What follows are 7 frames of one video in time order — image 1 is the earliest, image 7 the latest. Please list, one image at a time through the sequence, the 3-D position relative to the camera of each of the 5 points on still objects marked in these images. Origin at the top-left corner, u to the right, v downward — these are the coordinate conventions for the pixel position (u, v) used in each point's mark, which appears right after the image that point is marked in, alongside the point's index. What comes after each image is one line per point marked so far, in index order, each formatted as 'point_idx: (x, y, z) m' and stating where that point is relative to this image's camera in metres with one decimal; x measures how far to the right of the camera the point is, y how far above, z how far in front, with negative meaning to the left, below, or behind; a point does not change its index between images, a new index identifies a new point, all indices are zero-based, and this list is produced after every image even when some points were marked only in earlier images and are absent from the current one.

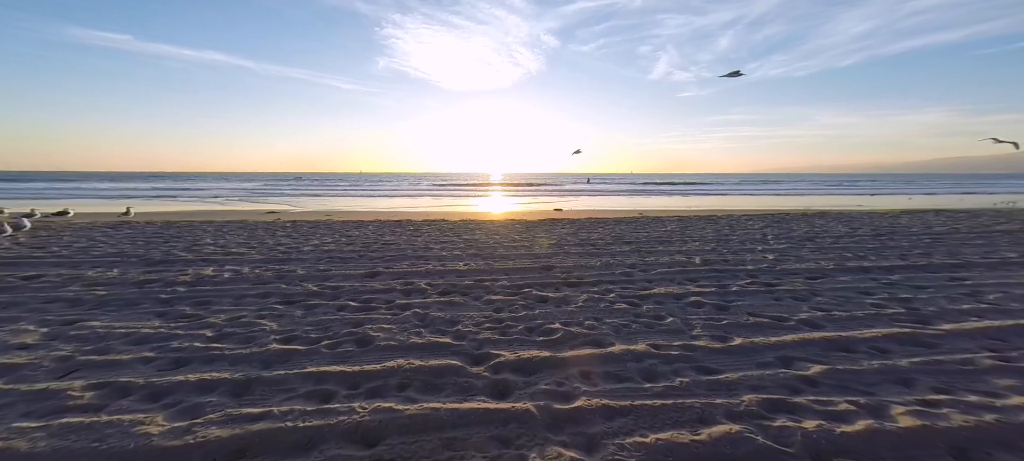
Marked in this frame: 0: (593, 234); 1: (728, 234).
0: (+1.5, -0.1, +8.8) m
1: (+4.9, -0.1, +9.1) m
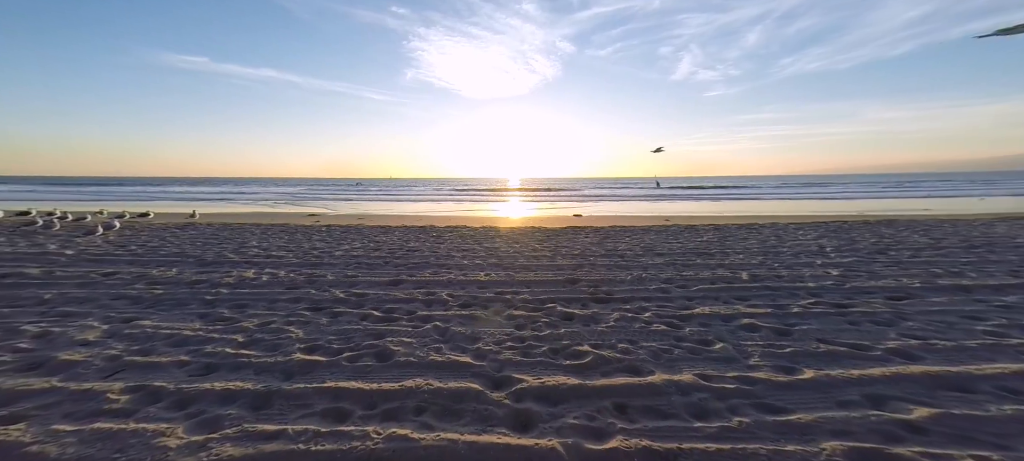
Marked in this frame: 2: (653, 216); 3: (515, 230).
0: (+2.3, -0.3, +8.3) m
1: (+5.6, -0.3, +8.3) m
2: (+6.6, +0.9, +18.8) m
3: (0.0, +0.1, +10.2) m
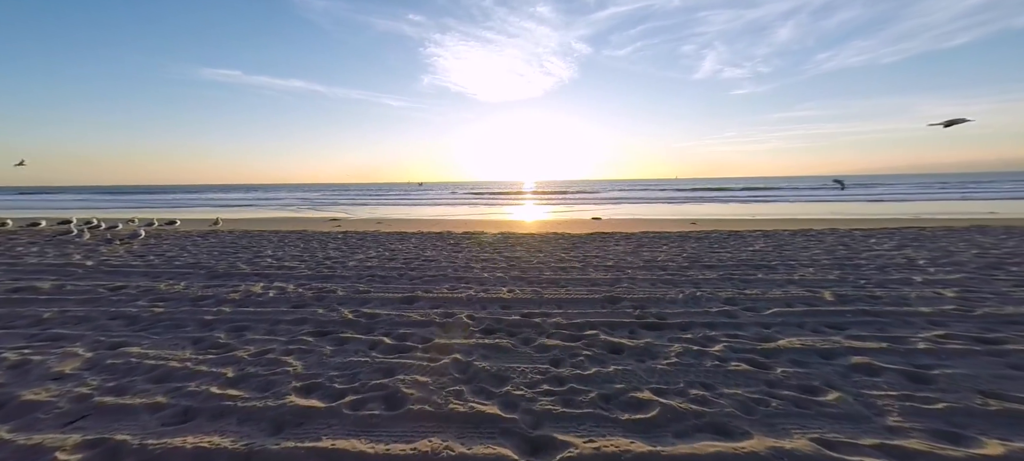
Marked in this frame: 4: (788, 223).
0: (+2.9, -0.4, +7.4) m
1: (+6.2, -0.5, +7.2) m
2: (+7.9, +0.6, +17.6) m
3: (+0.7, -0.2, +9.5) m
4: (+11.3, +0.3, +15.5) m
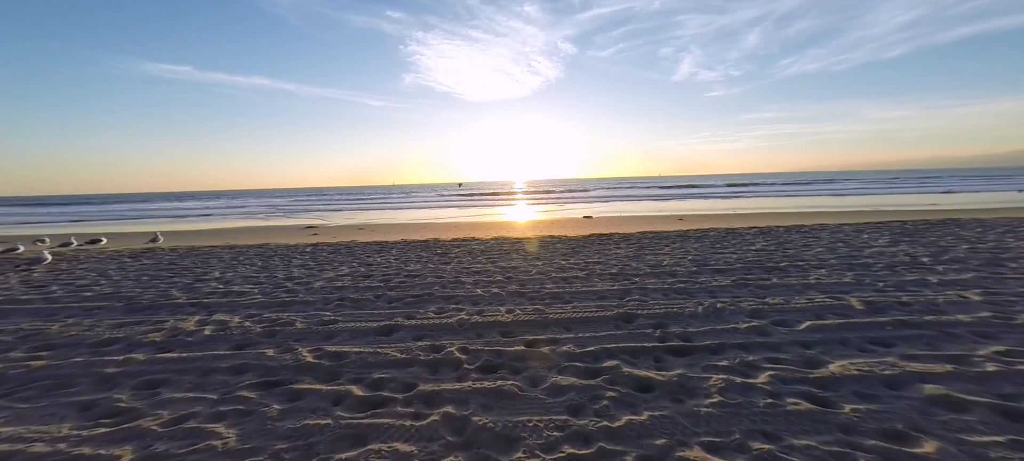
0: (+2.6, -0.5, +6.9) m
1: (+6.0, -0.4, +6.9) m
2: (+6.8, +0.7, +17.4) m
3: (+0.3, -0.3, +8.8) m
4: (+10.4, +0.5, +15.5) m
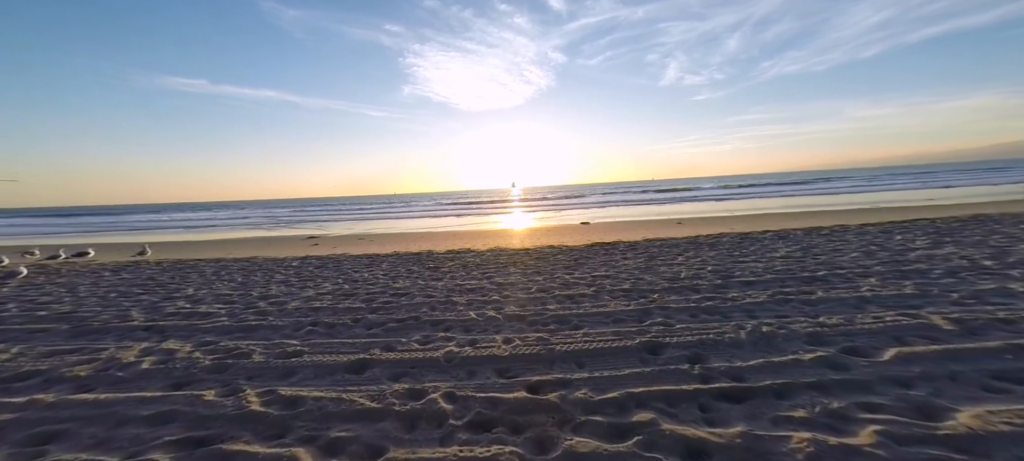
0: (+2.7, -0.6, +6.1) m
1: (+6.0, -0.4, +6.0) m
2: (+6.9, +0.5, +16.6) m
3: (+0.4, -0.4, +8.0) m
4: (+10.4, +0.4, +14.7) m
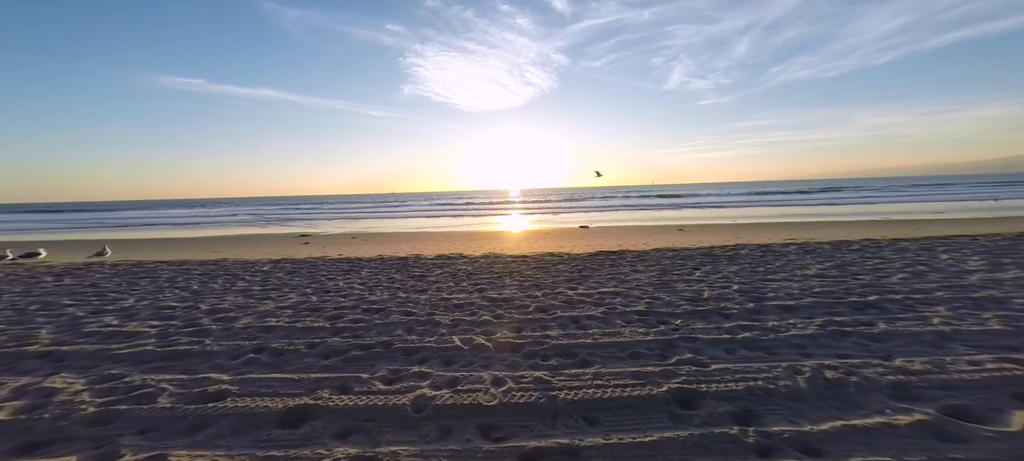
0: (+2.6, -0.7, +5.2) m
1: (+5.9, -0.7, +5.2) m
2: (+6.8, +0.2, +15.8) m
3: (+0.3, -0.6, +7.1) m
4: (+10.3, 0.0, +13.9) m
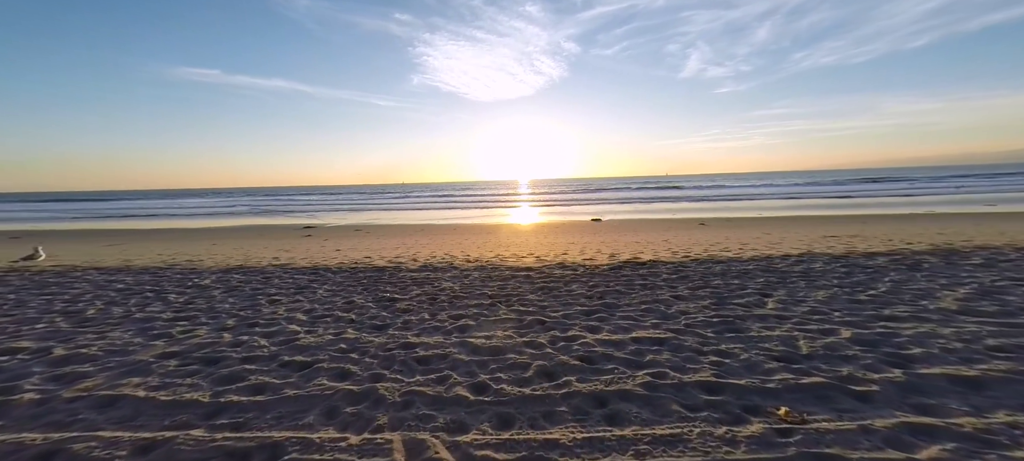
0: (+2.5, -0.8, +3.5) m
1: (+5.8, -0.8, +3.4) m
2: (+7.1, +0.3, +13.9) m
3: (+0.3, -0.6, +5.5) m
4: (+10.6, +0.1, +11.8) m
